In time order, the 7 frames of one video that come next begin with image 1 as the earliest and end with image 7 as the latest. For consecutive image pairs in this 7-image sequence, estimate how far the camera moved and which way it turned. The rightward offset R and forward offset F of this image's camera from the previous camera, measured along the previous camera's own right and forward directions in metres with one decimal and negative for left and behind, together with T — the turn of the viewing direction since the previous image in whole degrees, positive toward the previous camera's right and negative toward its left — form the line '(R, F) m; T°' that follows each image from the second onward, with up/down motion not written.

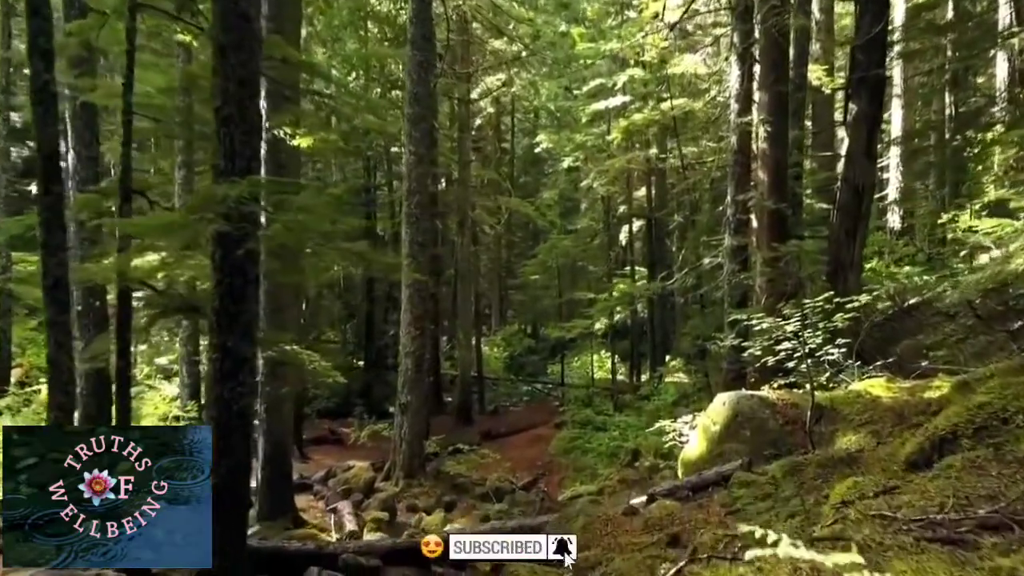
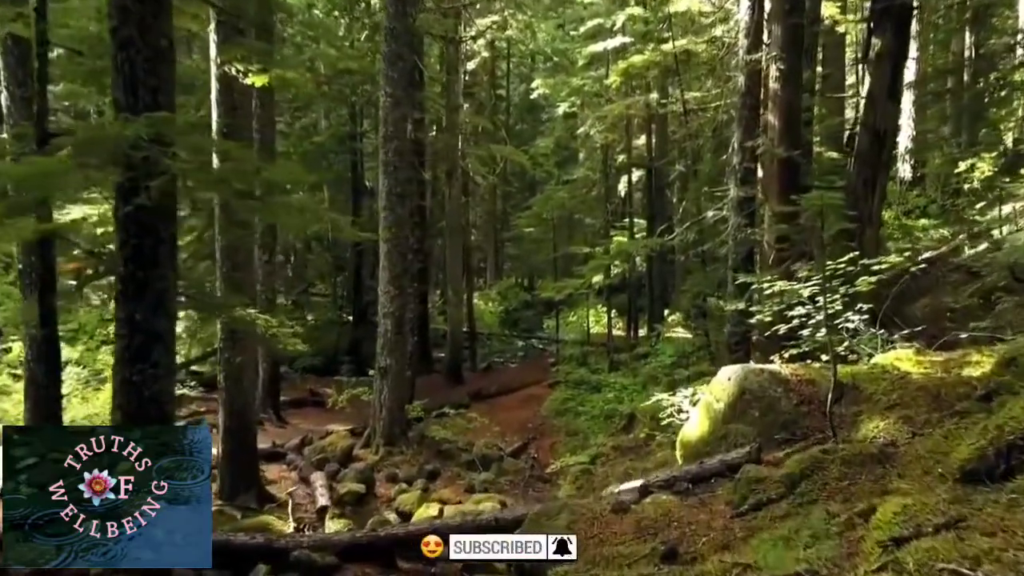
(+0.2, +0.9) m; 0°
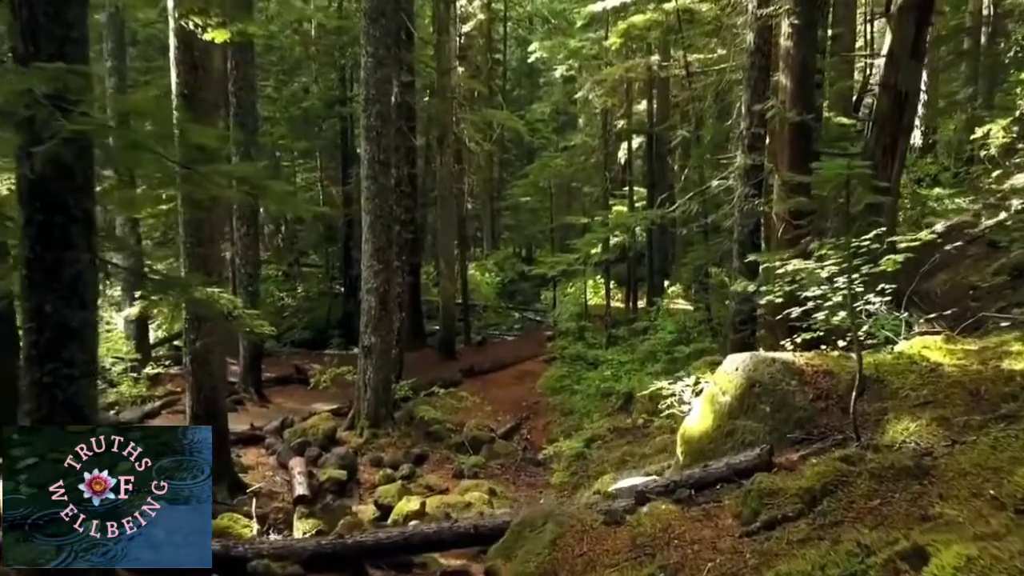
(+0.1, +0.7) m; 0°
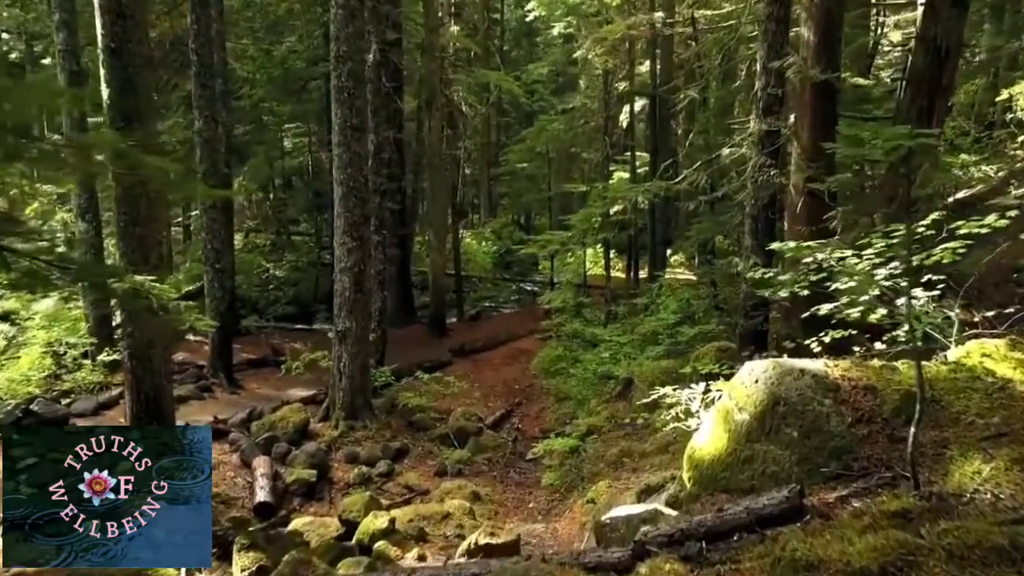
(+0.2, +1.0) m; 0°
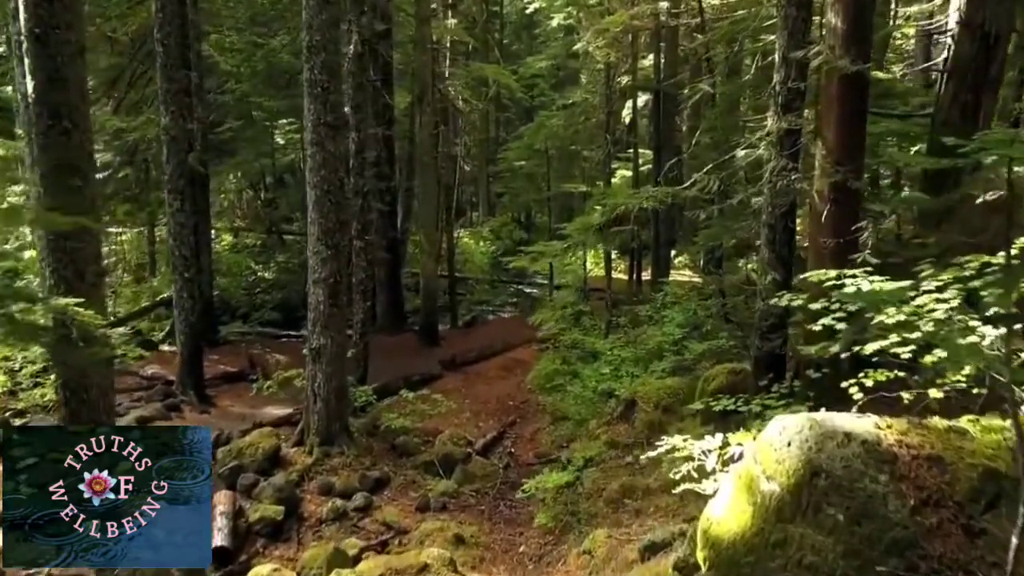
(+0.1, +0.9) m; 0°
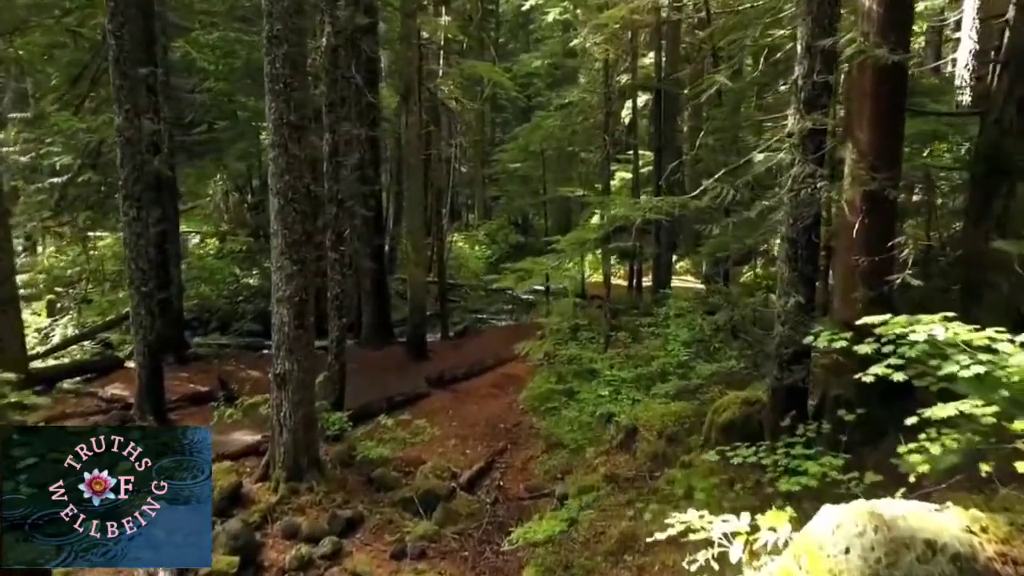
(+0.1, +1.0) m; 0°
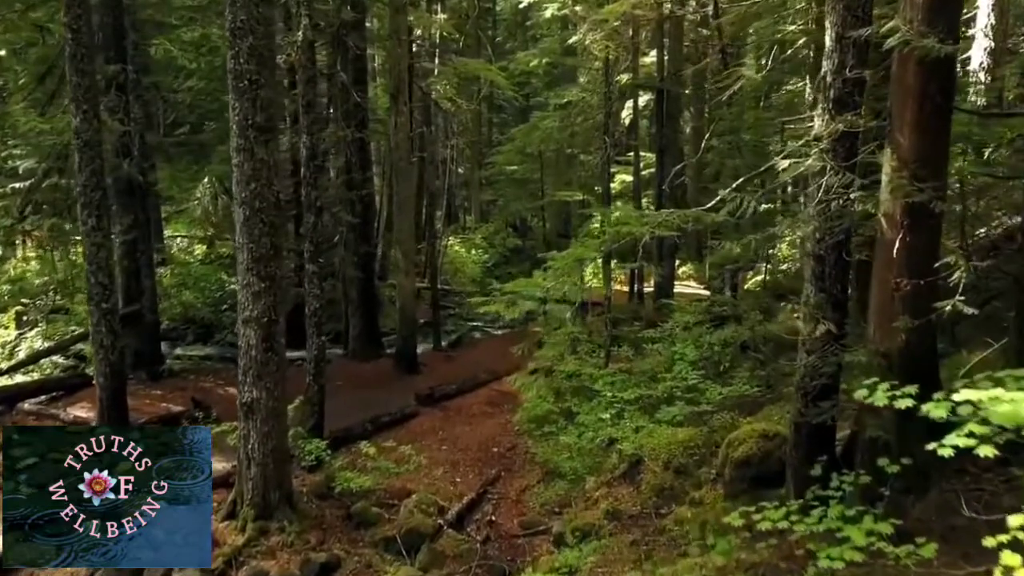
(+0.1, +0.8) m; 0°
